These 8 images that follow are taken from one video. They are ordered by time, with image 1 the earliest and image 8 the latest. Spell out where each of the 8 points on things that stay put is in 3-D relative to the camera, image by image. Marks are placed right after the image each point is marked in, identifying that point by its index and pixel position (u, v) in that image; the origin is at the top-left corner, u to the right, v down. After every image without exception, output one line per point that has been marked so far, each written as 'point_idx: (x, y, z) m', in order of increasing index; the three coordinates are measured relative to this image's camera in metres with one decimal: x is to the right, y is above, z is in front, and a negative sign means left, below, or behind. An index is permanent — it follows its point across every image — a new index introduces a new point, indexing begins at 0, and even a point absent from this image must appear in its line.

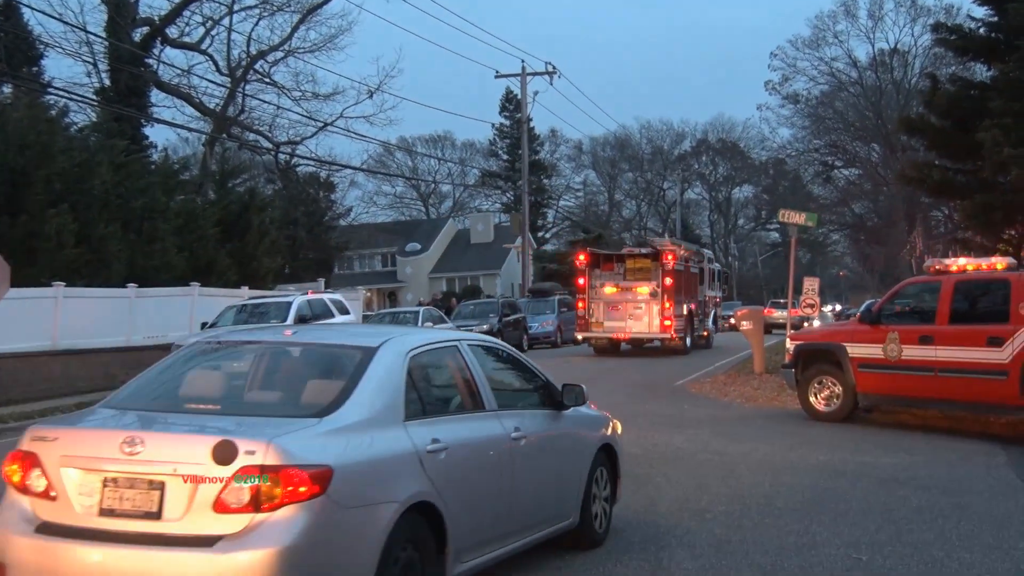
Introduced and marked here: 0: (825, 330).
0: (+5.2, -0.7, +18.3) m
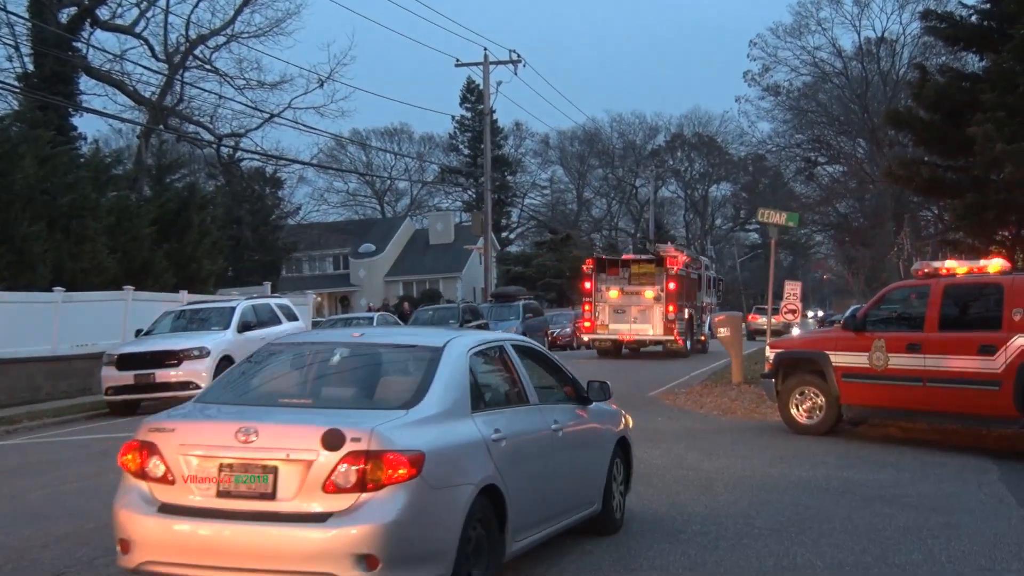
0: (+4.6, -0.8, +17.1) m
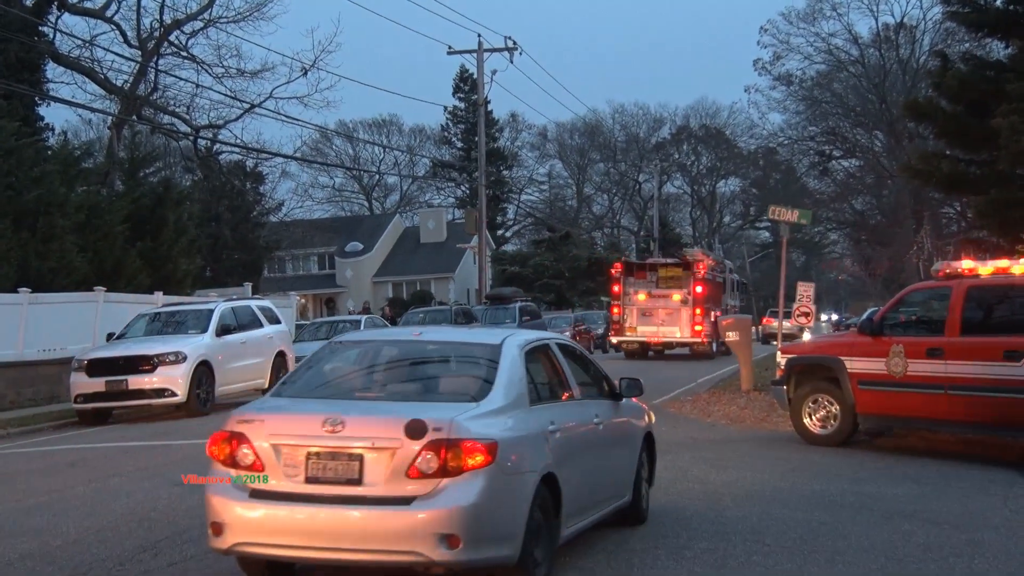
0: (+4.6, -0.8, +16.2) m
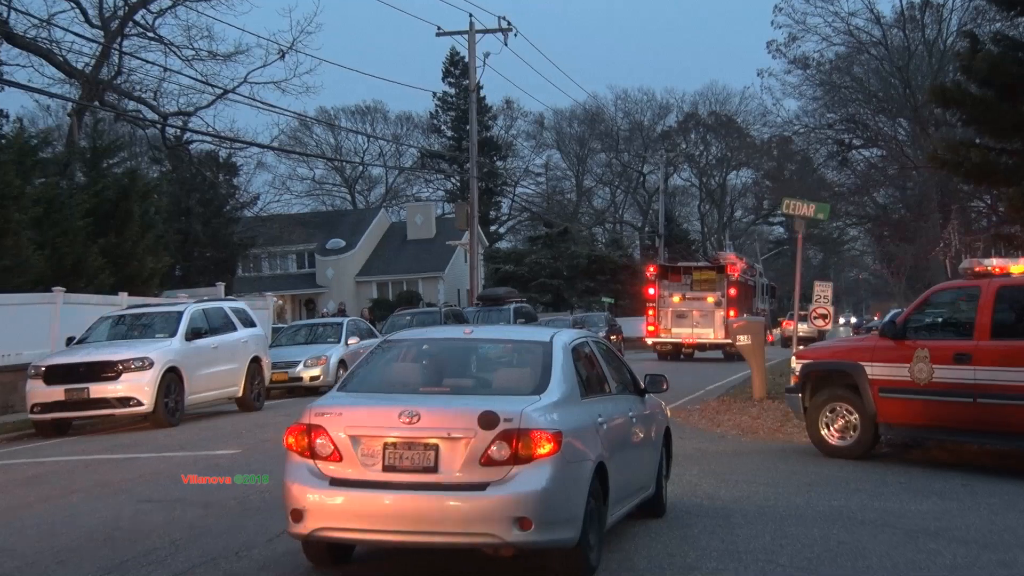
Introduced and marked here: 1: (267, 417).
0: (+4.5, -0.8, +15.0) m
1: (-3.9, -2.1, +17.5) m
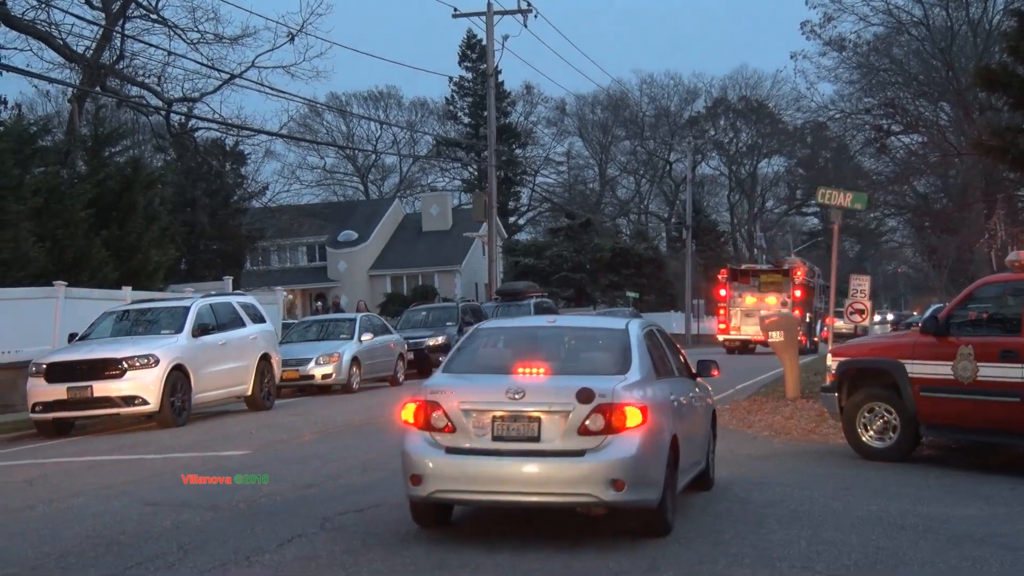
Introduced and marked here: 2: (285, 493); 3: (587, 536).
0: (+4.8, -0.7, +14.2) m
1: (-3.6, -2.0, +16.9) m
2: (-2.5, -2.3, +12.3) m
3: (+0.7, -2.3, +10.6) m
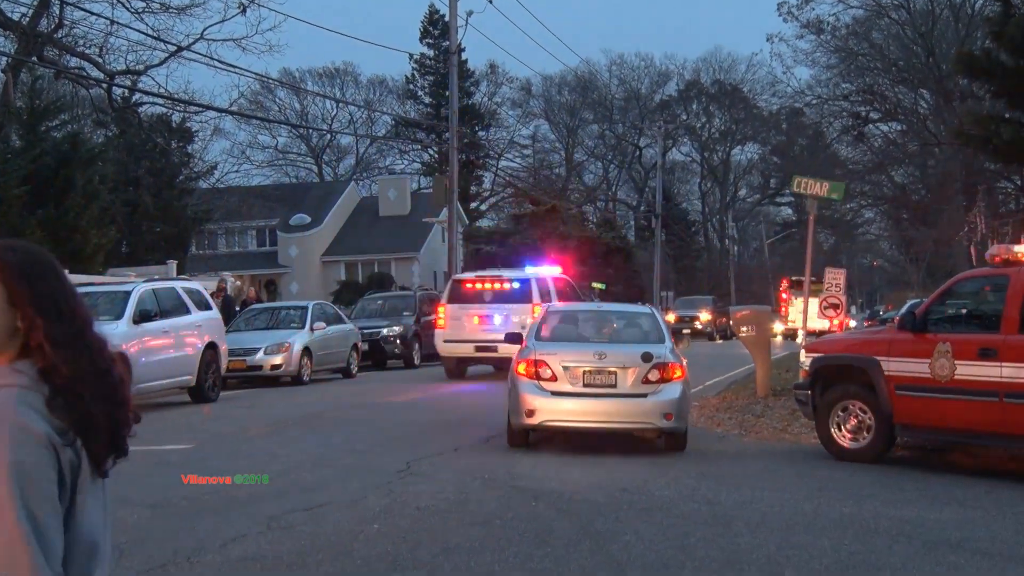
0: (+4.3, -0.7, +13.7) m
1: (-4.2, -1.8, +16.1) m
2: (-3.0, -2.1, +11.6) m
3: (+0.3, -2.2, +9.9) m
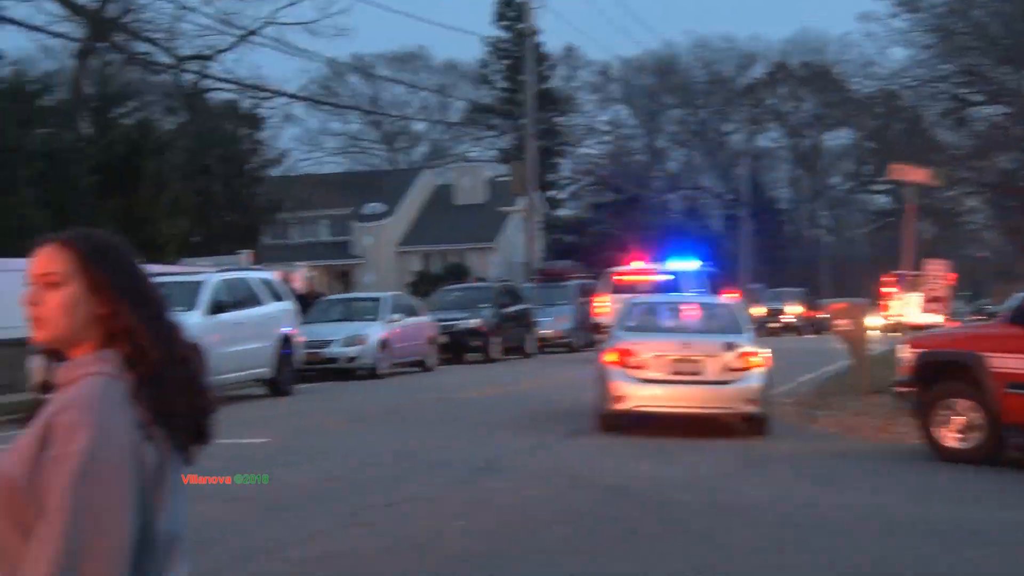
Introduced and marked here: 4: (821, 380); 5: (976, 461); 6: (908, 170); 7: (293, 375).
0: (+5.2, -0.6, +13.0) m
1: (-3.1, -1.7, +15.8) m
2: (-2.1, -2.0, +11.2) m
3: (+1.1, -2.1, +9.4) m
4: (+5.2, -1.6, +20.0) m
5: (+5.4, -2.0, +12.9) m
6: (+4.6, +1.4, +12.9) m
7: (-3.4, -1.3, +16.7) m
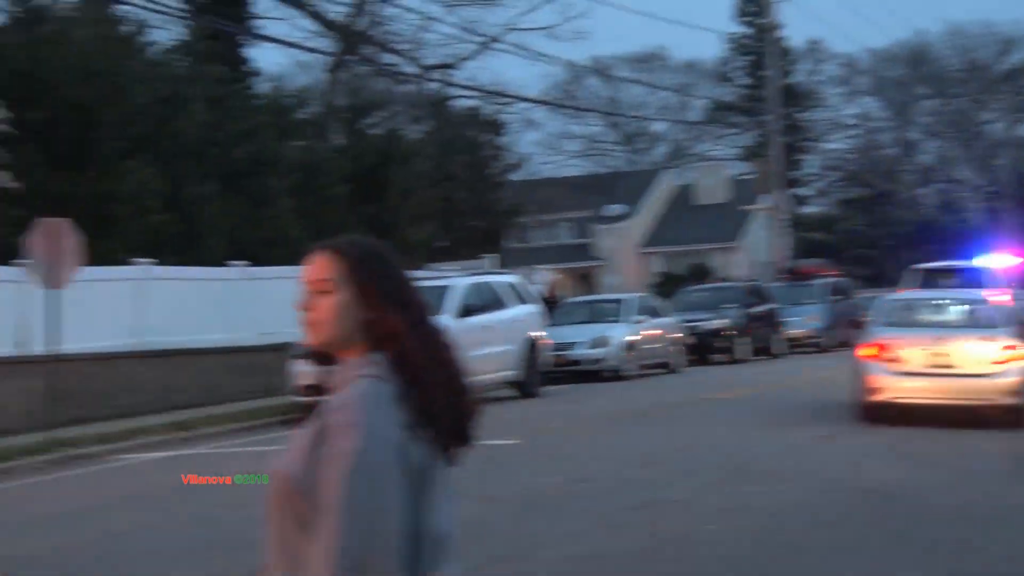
0: (+8.0, -0.5, +12.0) m
1: (+0.2, -1.7, +15.9) m
2: (+0.5, -2.0, +11.3) m
3: (+3.4, -2.1, +9.0) m
4: (+9.0, -1.6, +18.9) m
5: (+8.1, -1.9, +11.9) m
6: (+7.4, +1.4, +12.0) m
7: (0.0, -1.4, +16.8) m
